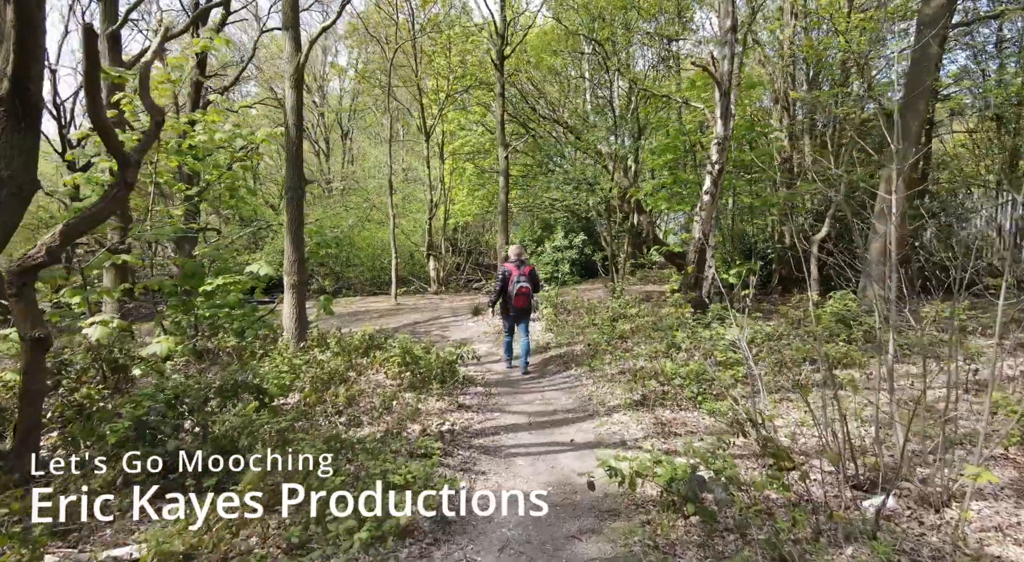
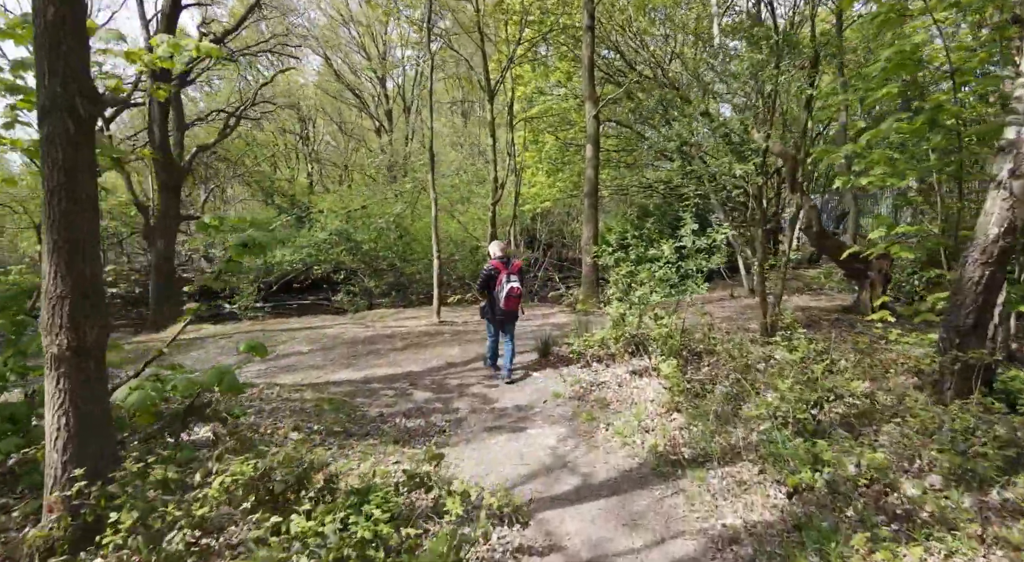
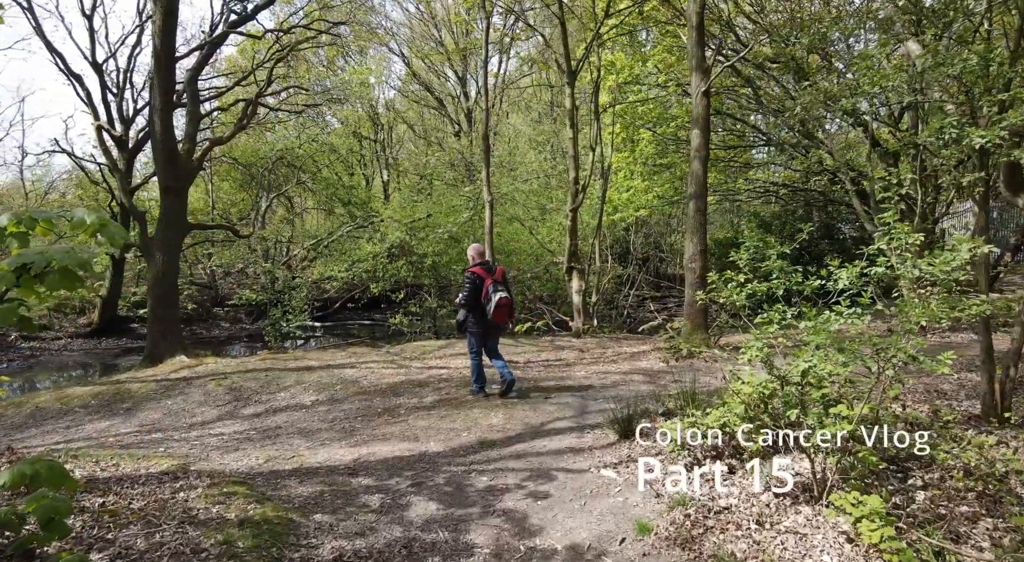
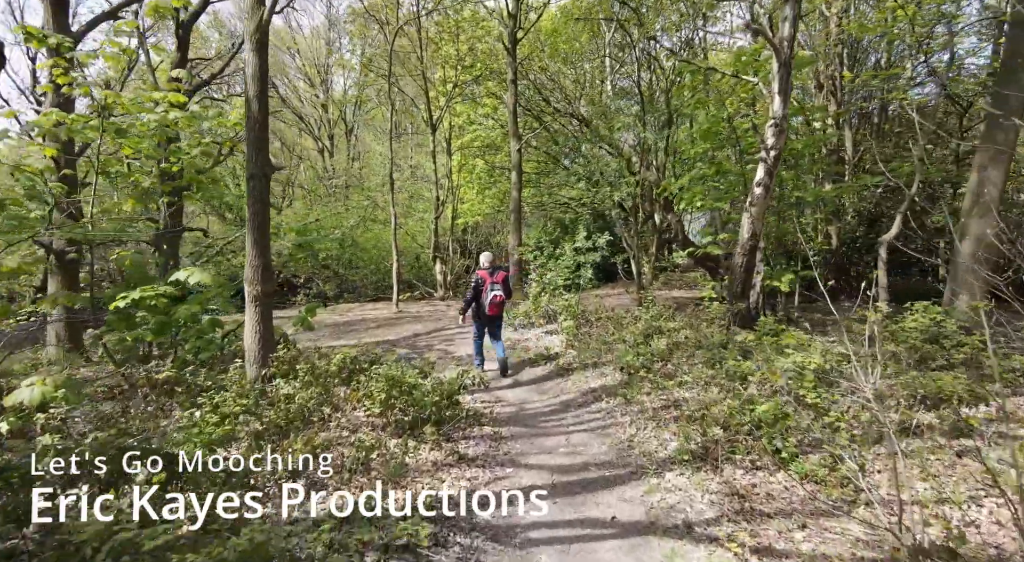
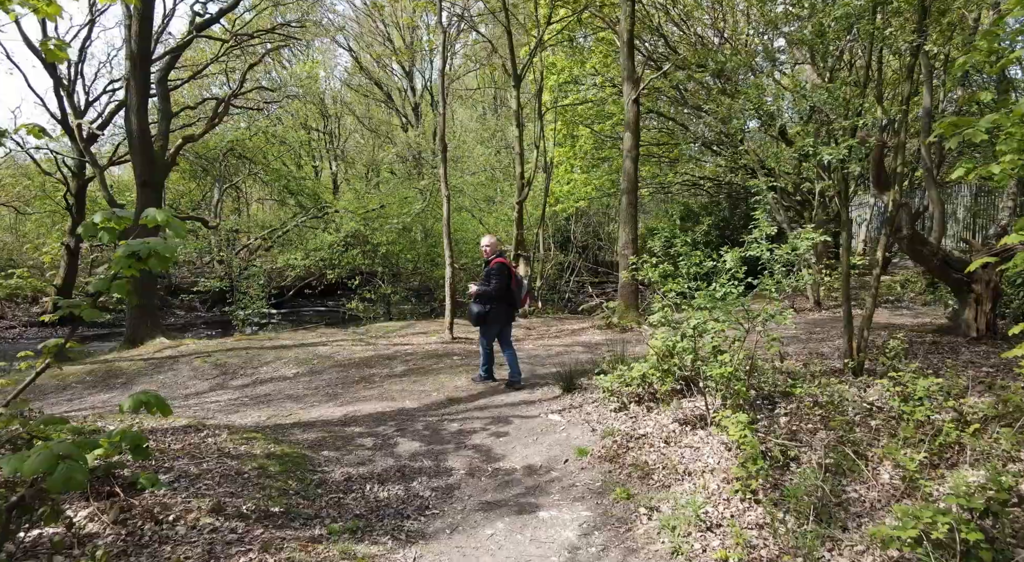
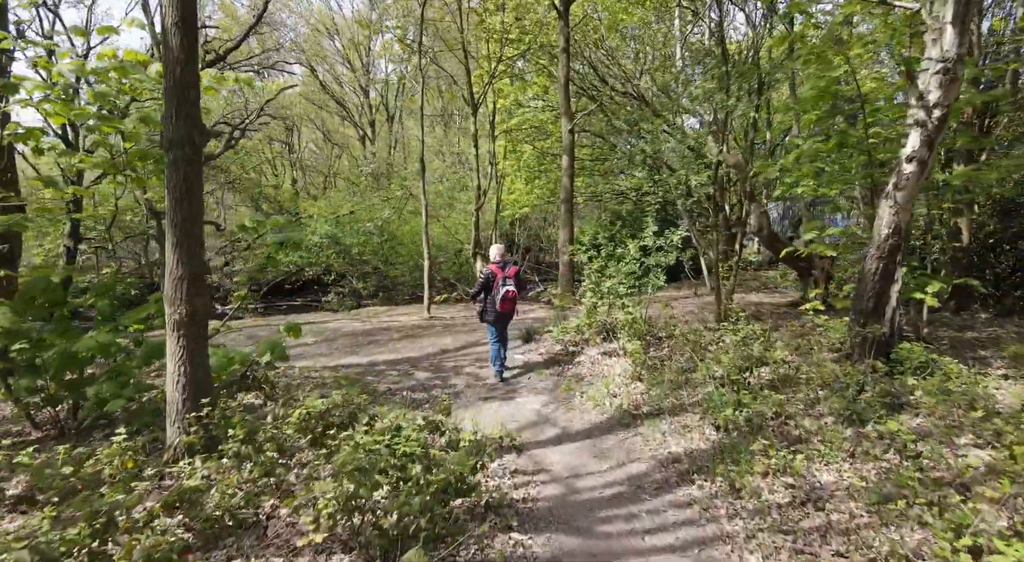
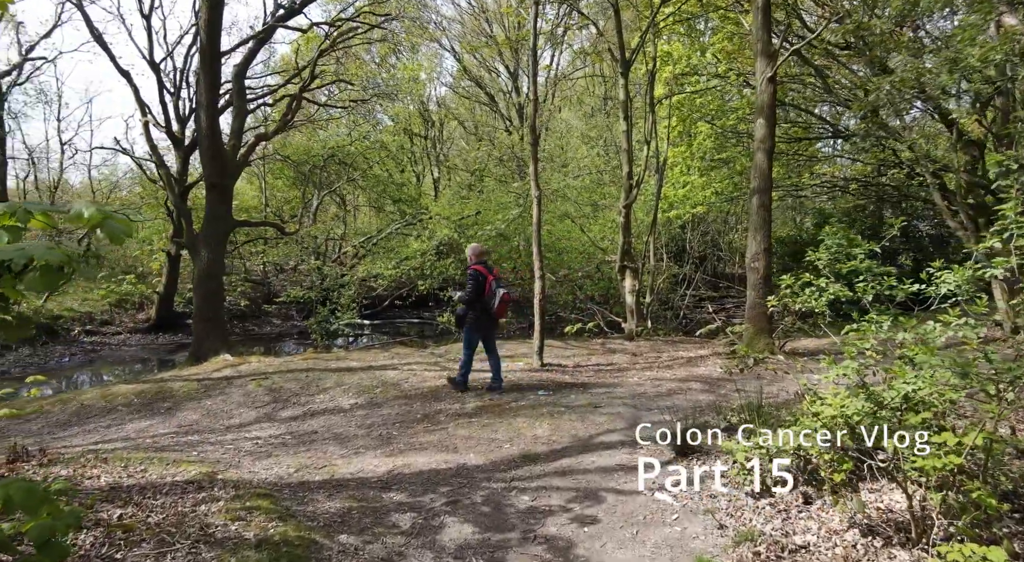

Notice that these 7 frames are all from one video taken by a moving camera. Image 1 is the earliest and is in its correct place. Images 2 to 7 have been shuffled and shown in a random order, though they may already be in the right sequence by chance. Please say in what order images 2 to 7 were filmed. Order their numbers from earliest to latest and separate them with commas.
4, 6, 2, 5, 3, 7
